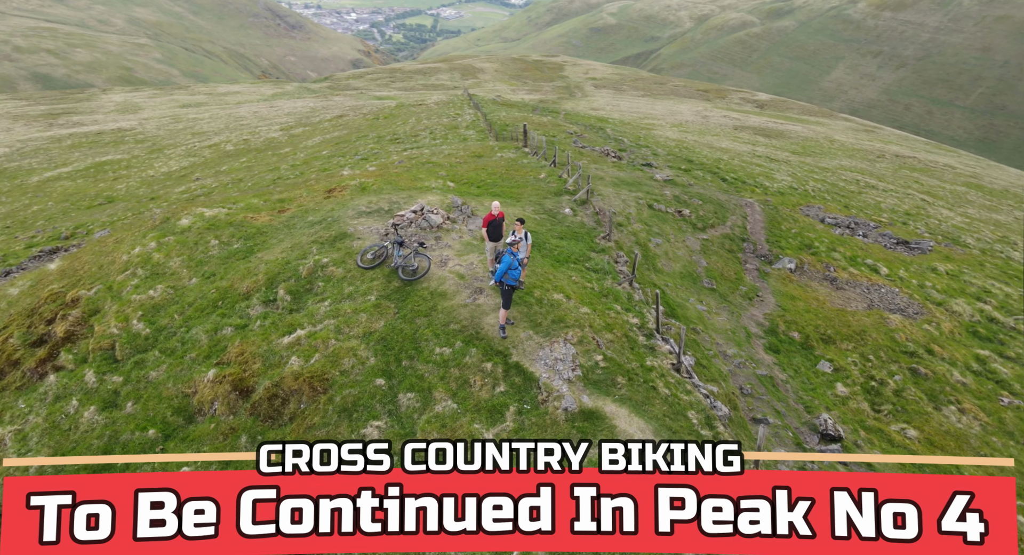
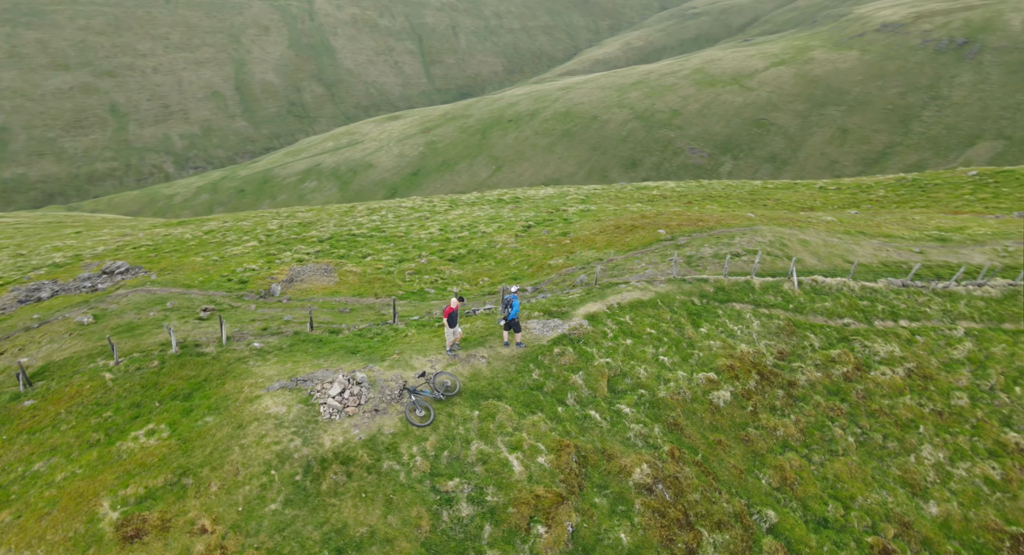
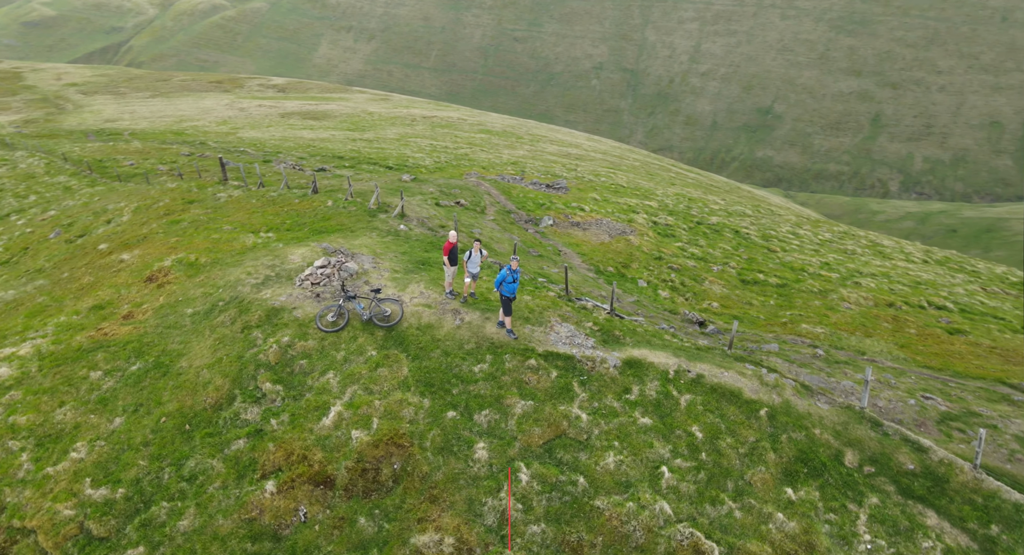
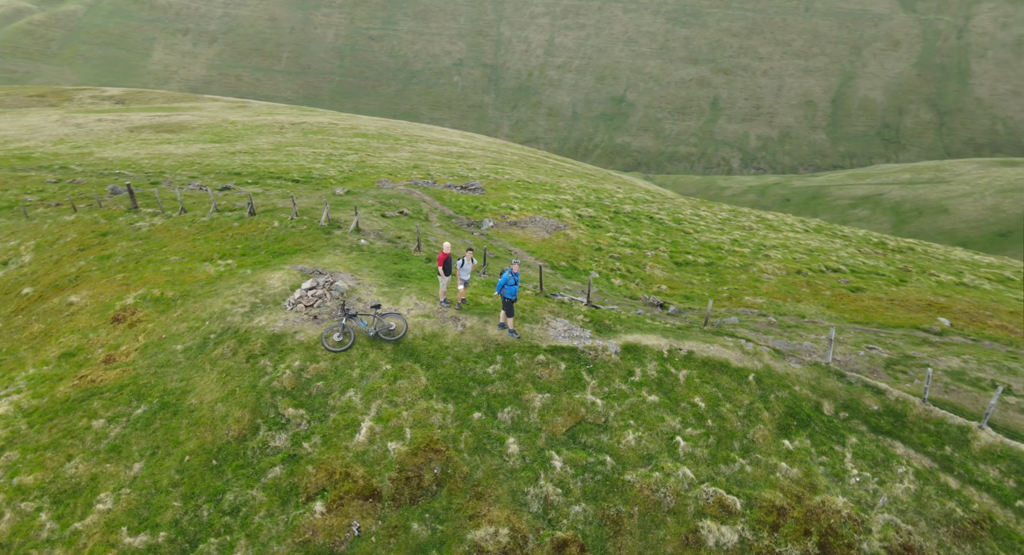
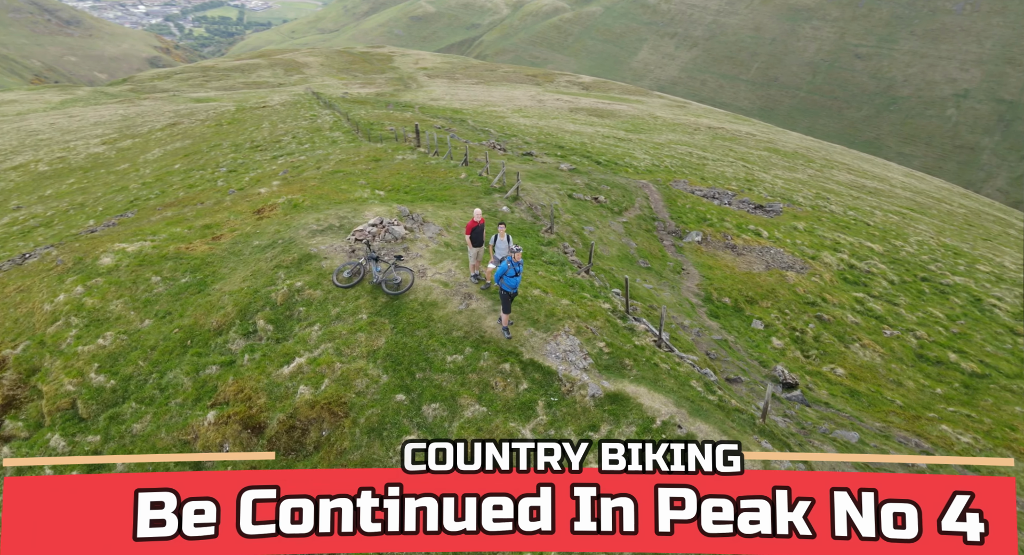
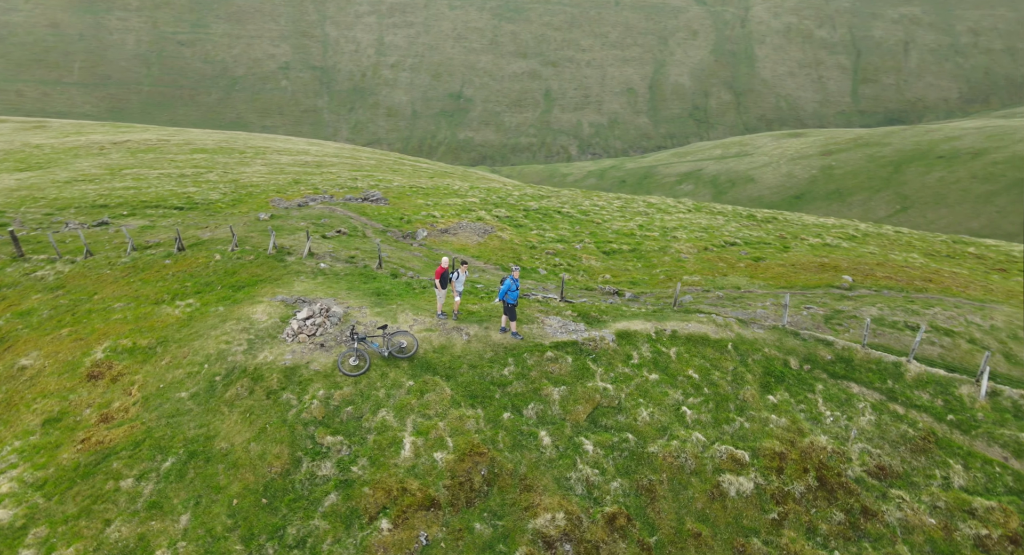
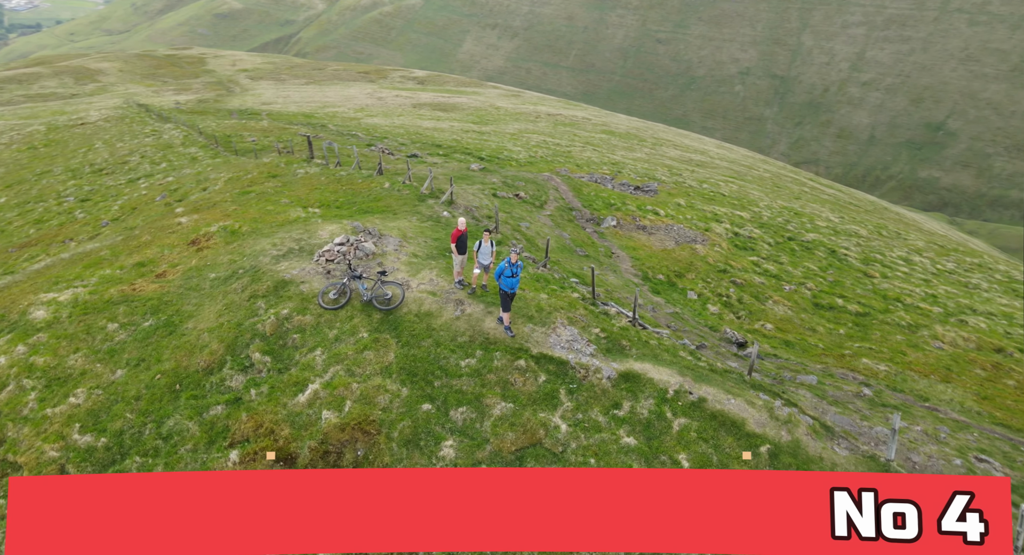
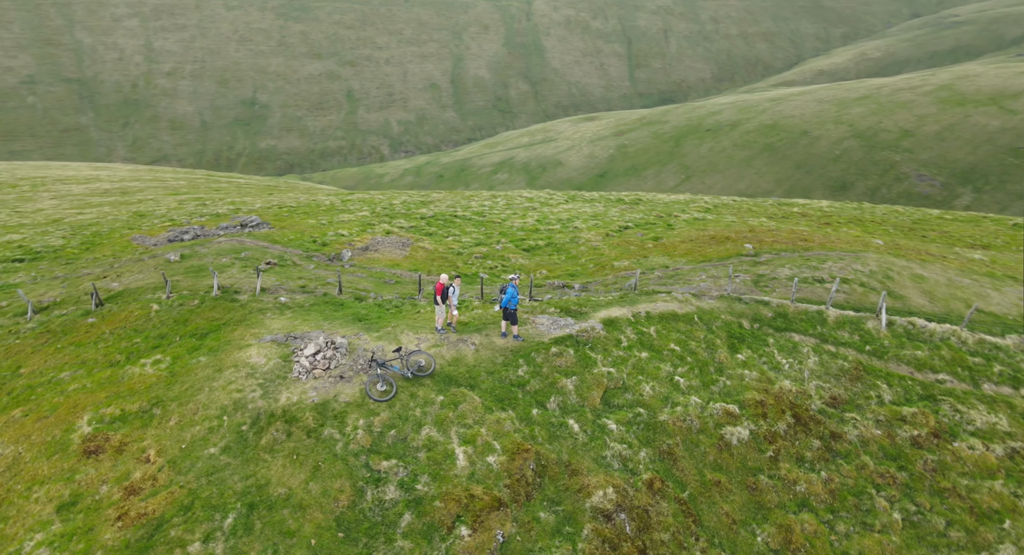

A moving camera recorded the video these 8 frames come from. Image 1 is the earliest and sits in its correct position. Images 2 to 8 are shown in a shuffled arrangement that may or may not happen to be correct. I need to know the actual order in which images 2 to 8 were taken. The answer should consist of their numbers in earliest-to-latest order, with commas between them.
5, 7, 3, 4, 6, 8, 2
